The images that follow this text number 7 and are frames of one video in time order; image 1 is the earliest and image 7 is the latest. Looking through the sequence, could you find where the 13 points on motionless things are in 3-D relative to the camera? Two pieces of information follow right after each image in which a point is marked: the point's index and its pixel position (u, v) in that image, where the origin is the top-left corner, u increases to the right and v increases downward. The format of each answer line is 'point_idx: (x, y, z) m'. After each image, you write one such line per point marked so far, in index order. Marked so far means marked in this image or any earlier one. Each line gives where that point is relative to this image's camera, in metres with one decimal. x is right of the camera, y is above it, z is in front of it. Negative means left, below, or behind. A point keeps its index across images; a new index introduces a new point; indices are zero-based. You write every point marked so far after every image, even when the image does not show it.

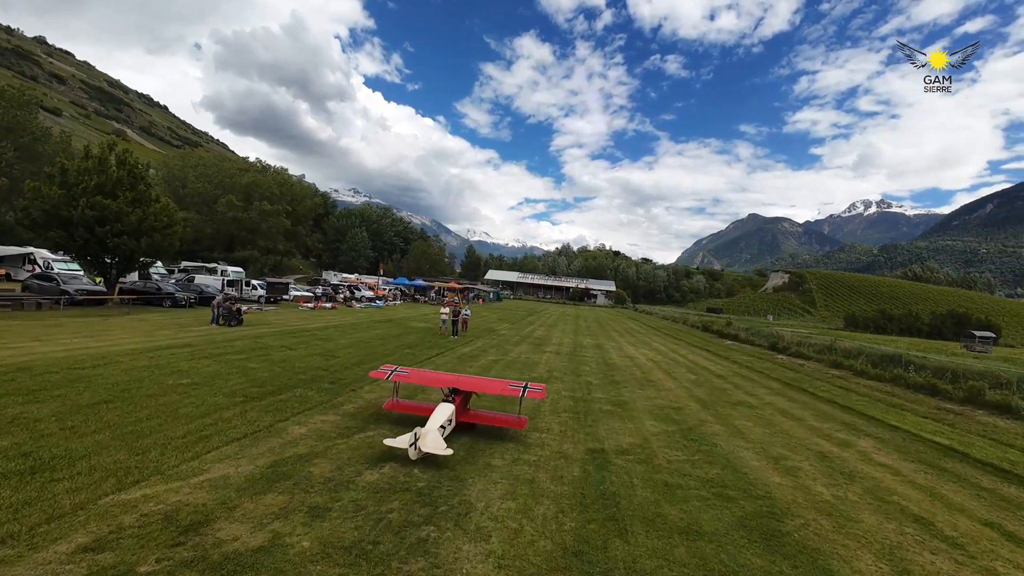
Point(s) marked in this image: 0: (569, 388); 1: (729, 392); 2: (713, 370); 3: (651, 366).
0: (+1.7, -3.0, +13.0) m
1: (+7.0, -3.4, +13.8) m
2: (+8.5, -3.5, +17.9) m
3: (+5.9, -3.4, +18.5) m
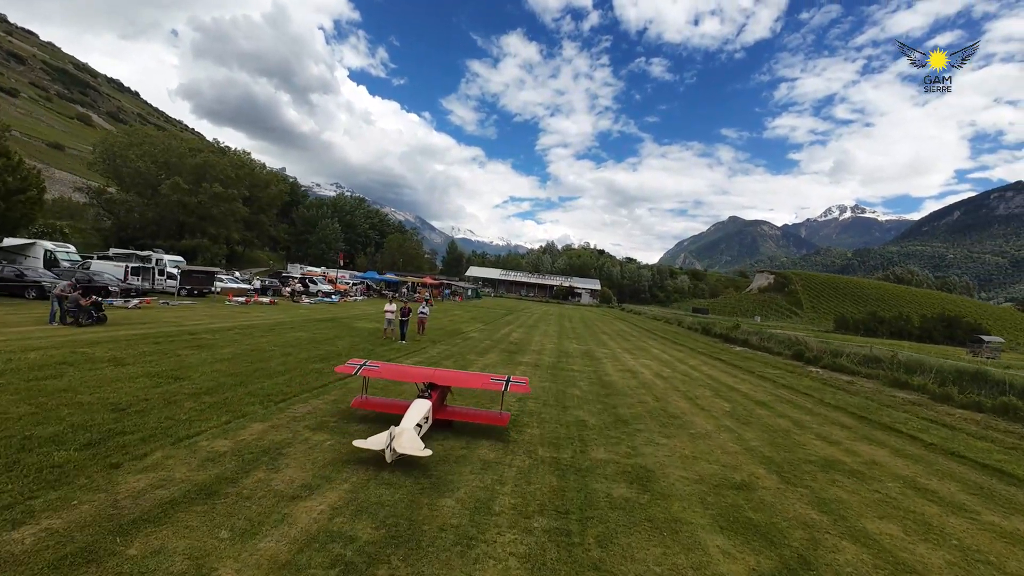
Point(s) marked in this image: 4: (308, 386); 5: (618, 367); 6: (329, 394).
0: (+0.7, -2.7, +7.9) m
1: (+6.0, -3.1, +9.0) m
2: (+7.3, -3.3, +13.2) m
3: (+4.7, -3.1, +13.7) m
4: (-4.5, -2.2, +9.3) m
5: (+4.1, -3.1, +16.5) m
6: (-3.9, -2.3, +9.0) m
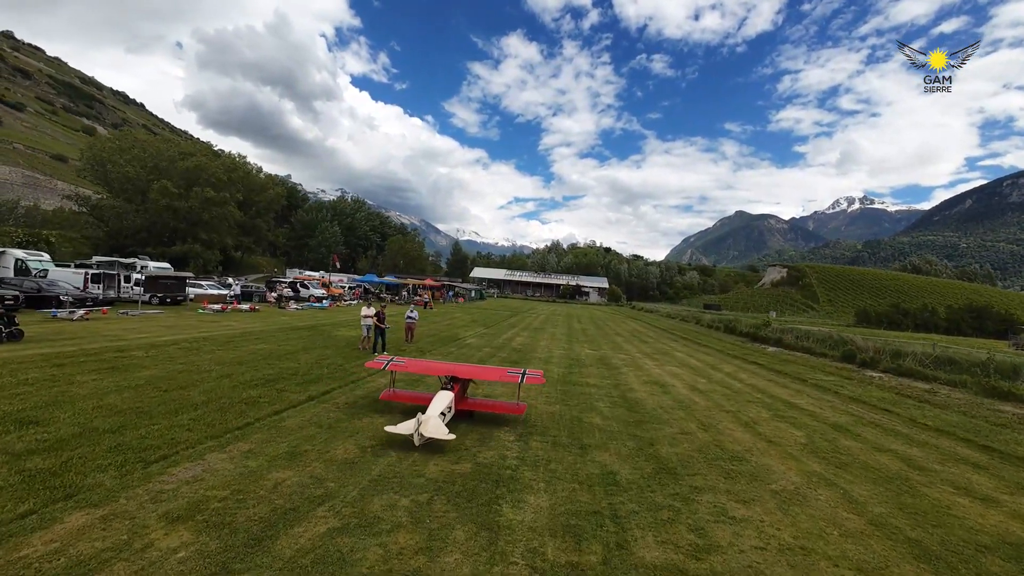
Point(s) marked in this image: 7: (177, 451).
0: (+0.6, -2.6, +5.2) m
1: (+5.9, -2.9, +6.2) m
2: (+7.3, -3.0, +10.3) m
3: (+4.7, -2.9, +10.8) m
4: (-4.5, -2.2, +6.6) m
5: (+4.1, -2.9, +13.7) m
6: (-4.0, -2.3, +6.2) m
7: (-4.5, -2.2, +5.7) m
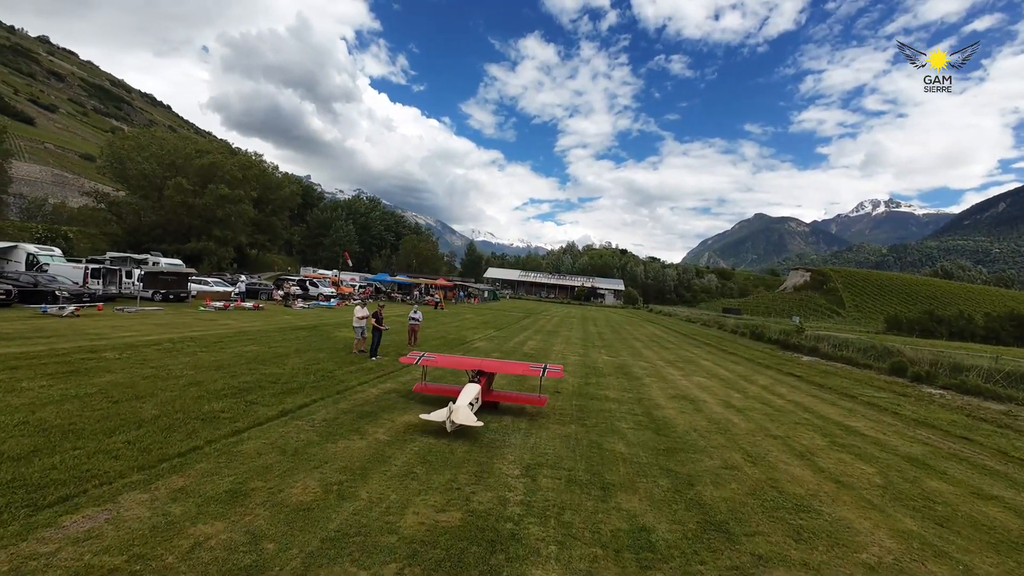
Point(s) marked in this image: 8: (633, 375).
0: (+0.6, -2.6, +3.7) m
1: (+5.9, -3.0, +4.6) m
2: (+7.5, -3.1, +8.6) m
3: (+4.9, -3.0, +9.3) m
4: (-4.5, -2.1, +5.4) m
5: (+4.4, -2.9, +12.1) m
6: (-3.9, -2.2, +5.0) m
7: (-4.5, -2.1, +4.5) m
8: (+4.1, -2.9, +14.3) m
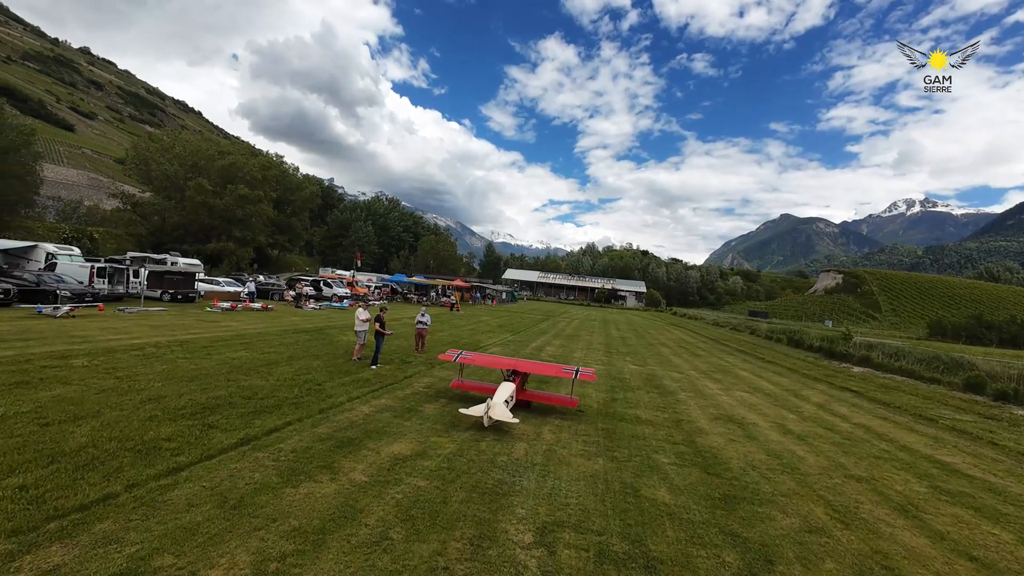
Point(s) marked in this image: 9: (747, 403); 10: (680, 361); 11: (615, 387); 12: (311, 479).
0: (+0.6, -2.6, +2.2) m
1: (+6.0, -3.0, +2.8) m
2: (+7.7, -3.2, +6.8) m
3: (+5.1, -3.0, +7.5) m
4: (-4.4, -2.1, +4.1) m
5: (+4.8, -3.0, +10.4) m
6: (-3.9, -2.2, +3.6) m
7: (-4.4, -2.1, +3.2) m
8: (+4.5, -3.0, +12.6) m
9: (+6.5, -3.1, +11.7) m
10: (+7.5, -3.3, +18.9) m
11: (+3.0, -2.9, +12.2) m
12: (-2.5, -2.4, +5.3) m
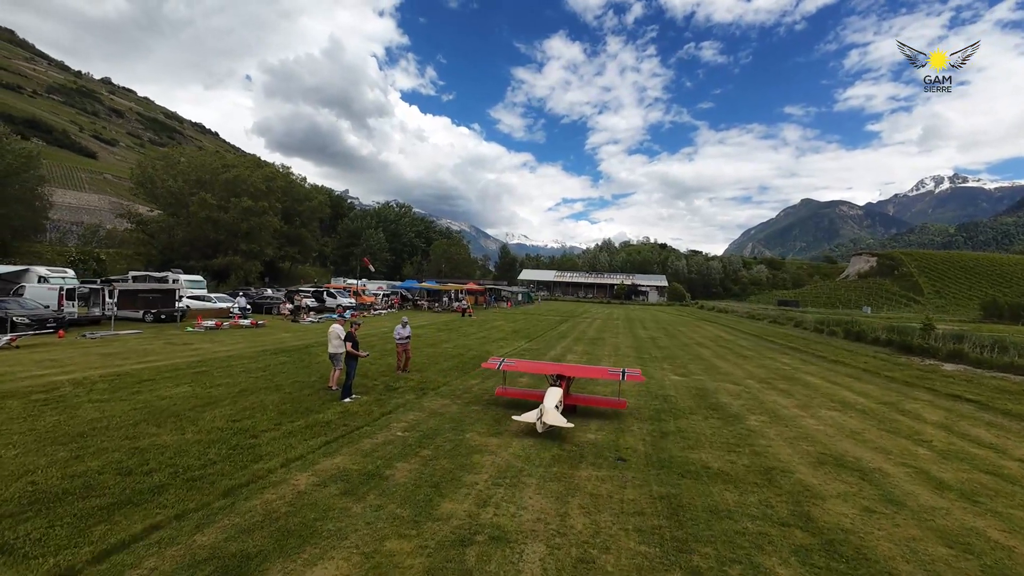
0: (+0.5, -2.6, -0.6) m
1: (+5.9, -2.7, -0.3) m
2: (+7.8, -2.8, +3.7) m
3: (+5.2, -2.7, +4.5) m
4: (-4.5, -2.3, +1.4) m
5: (+5.0, -2.8, +7.4) m
6: (-3.9, -2.4, +1.0) m
7: (-4.5, -2.3, +0.6) m
8: (+4.9, -2.8, +9.6) m
9: (+6.8, -2.8, +8.6) m
10: (+8.1, -2.9, +15.8) m
11: (+3.3, -2.8, +9.3) m
12: (-2.5, -2.5, +2.6) m
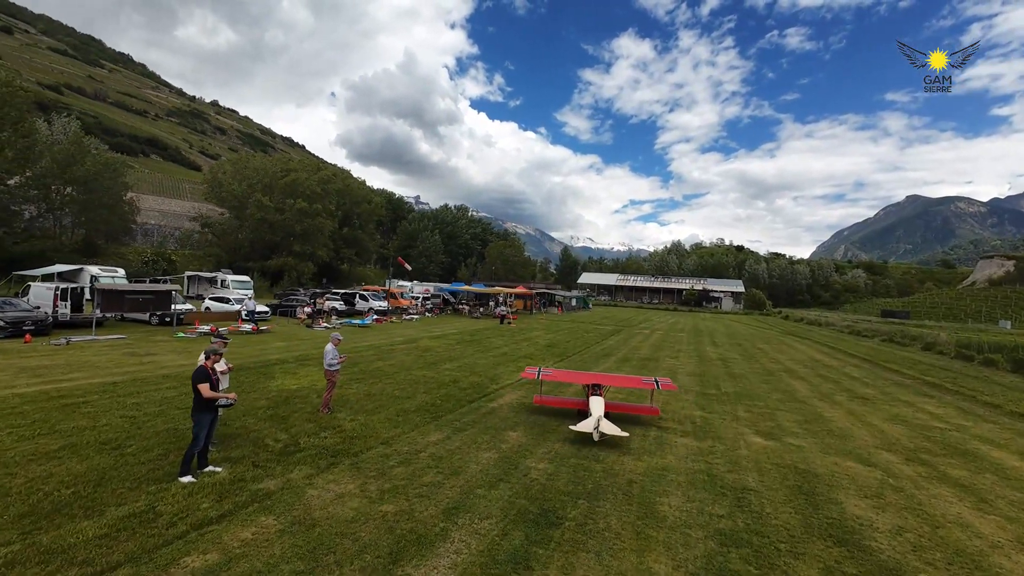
0: (-1.8, -2.6, -4.7) m
1: (+3.6, -2.8, -5.1) m
2: (+6.1, -3.0, -1.5) m
3: (+3.7, -2.9, -0.3) m
4: (-6.4, -2.4, -1.9) m
5: (+3.9, -3.0, +2.6) m
6: (-5.9, -2.4, -2.4) m
7: (-6.6, -2.4, -2.7) m
8: (+4.1, -3.0, +4.8) m
9: (+5.8, -3.0, +3.5) m
10: (+8.2, -3.2, +10.5) m
11: (+2.4, -3.0, +4.8) m
12: (-4.3, -2.6, -1.0) m
